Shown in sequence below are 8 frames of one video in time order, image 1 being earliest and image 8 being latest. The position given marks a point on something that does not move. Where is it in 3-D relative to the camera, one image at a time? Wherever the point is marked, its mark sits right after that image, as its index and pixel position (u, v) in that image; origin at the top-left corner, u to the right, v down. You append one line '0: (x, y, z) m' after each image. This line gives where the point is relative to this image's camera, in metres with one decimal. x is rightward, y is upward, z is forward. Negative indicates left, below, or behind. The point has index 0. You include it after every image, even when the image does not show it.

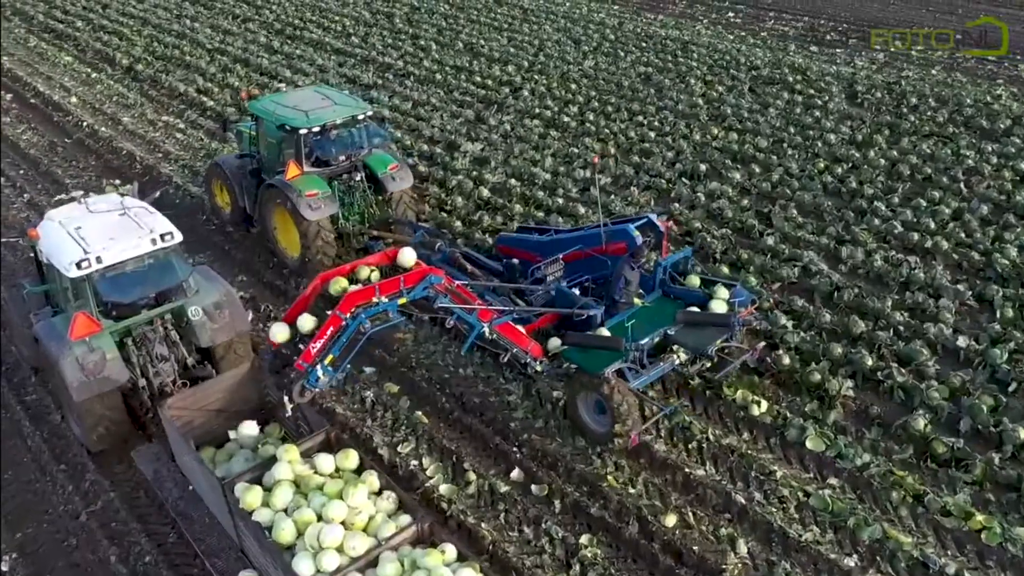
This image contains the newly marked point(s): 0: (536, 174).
0: (+0.3, +1.3, +9.9) m
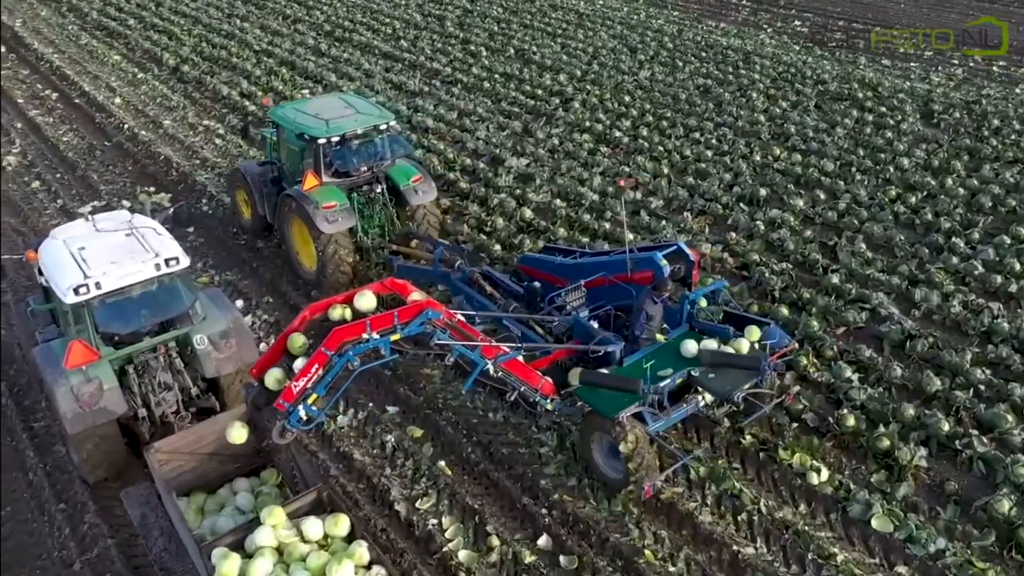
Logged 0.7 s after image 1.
0: (+0.8, +1.0, +9.3) m
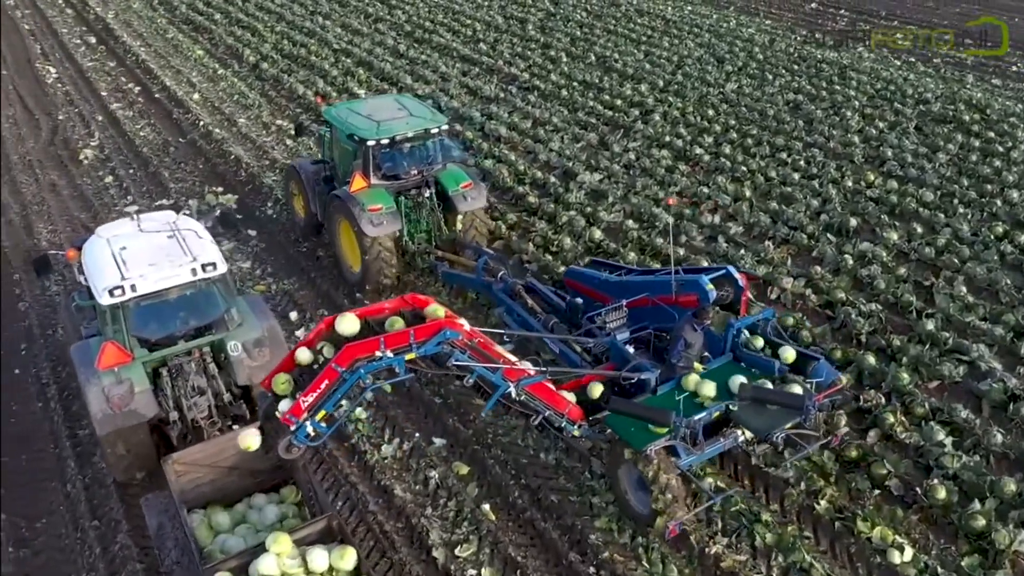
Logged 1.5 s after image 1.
0: (+1.5, +0.8, +8.8) m
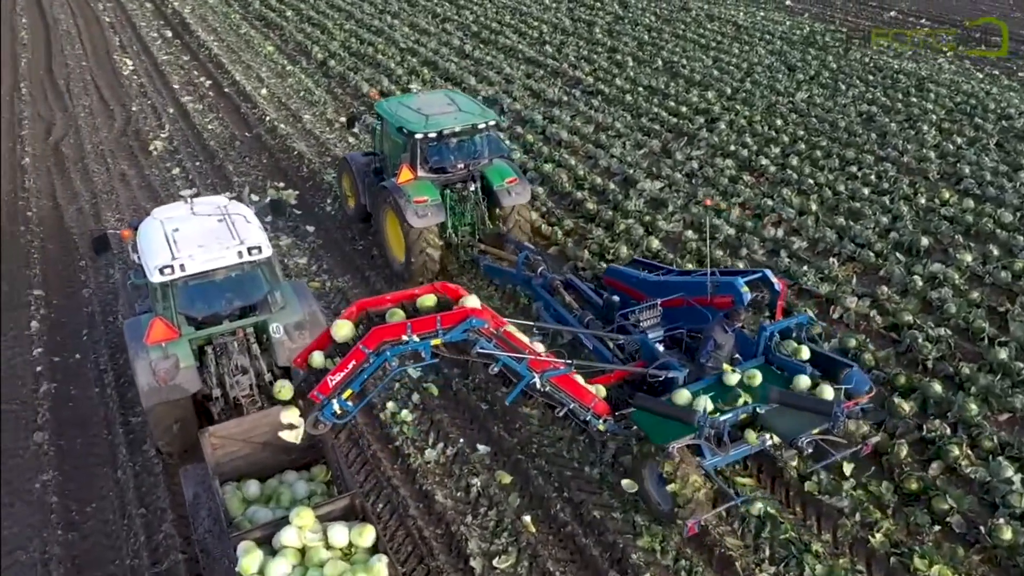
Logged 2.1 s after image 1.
0: (+2.1, +0.6, +8.6) m
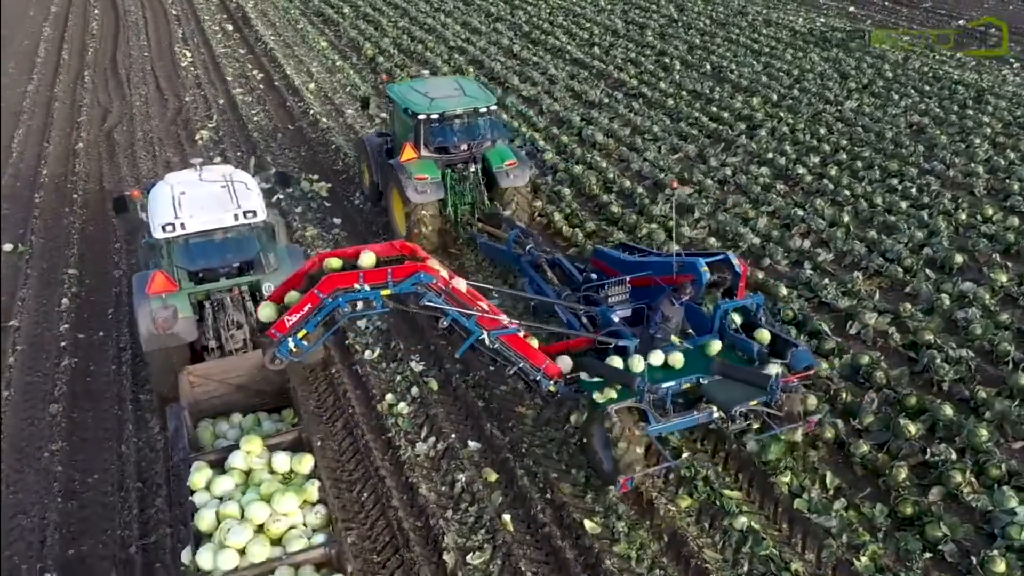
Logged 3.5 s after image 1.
0: (+2.3, +0.5, +8.4) m
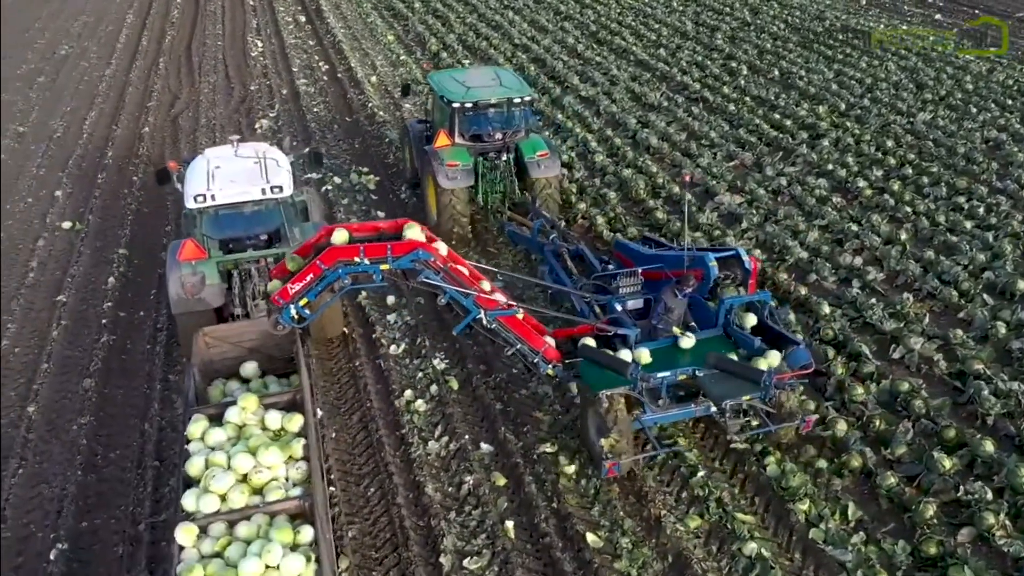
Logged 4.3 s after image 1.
0: (+2.7, +0.4, +8.1) m
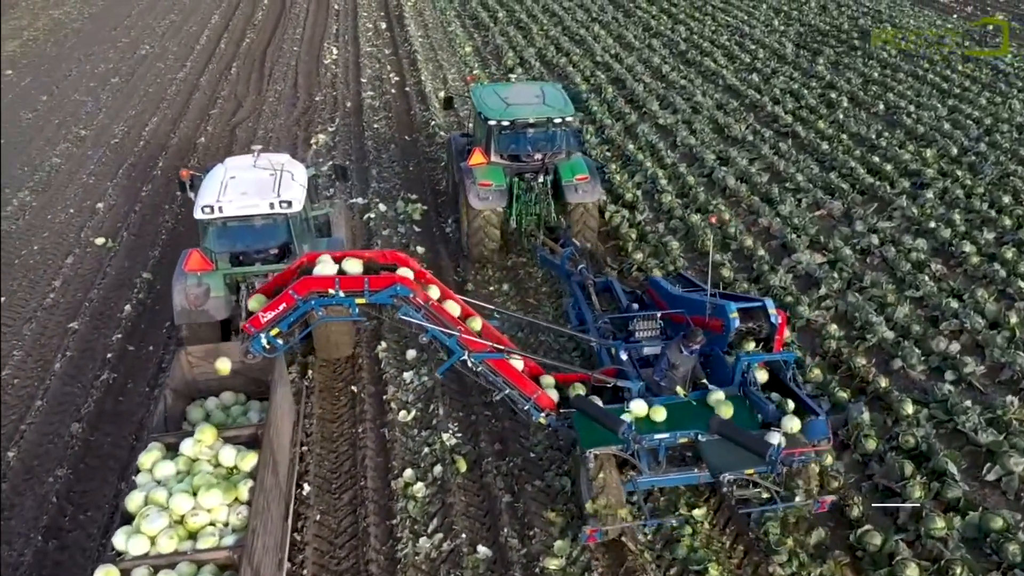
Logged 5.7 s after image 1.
0: (+3.0, -0.3, +7.0) m
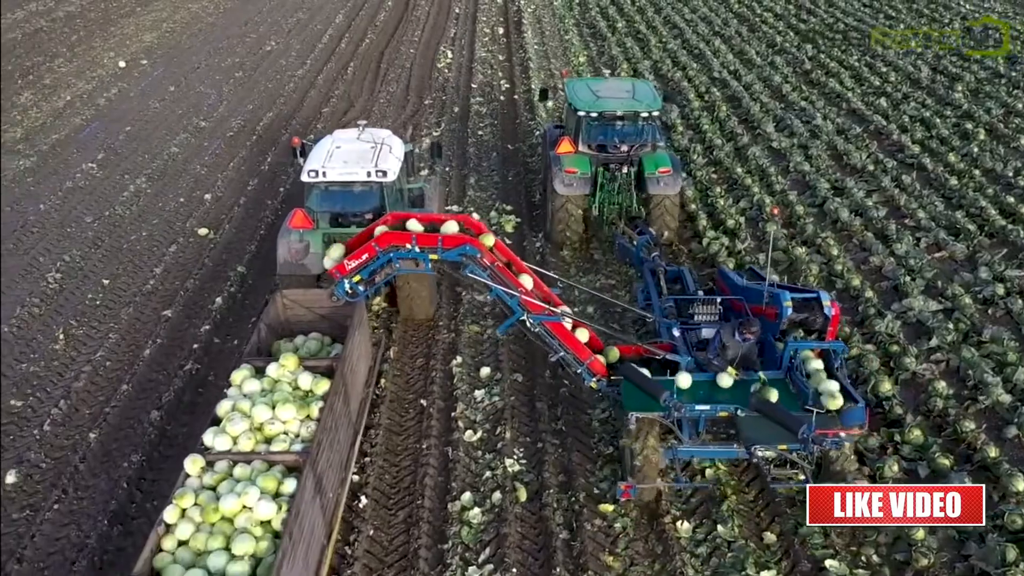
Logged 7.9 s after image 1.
0: (+3.6, -0.8, +6.4) m
